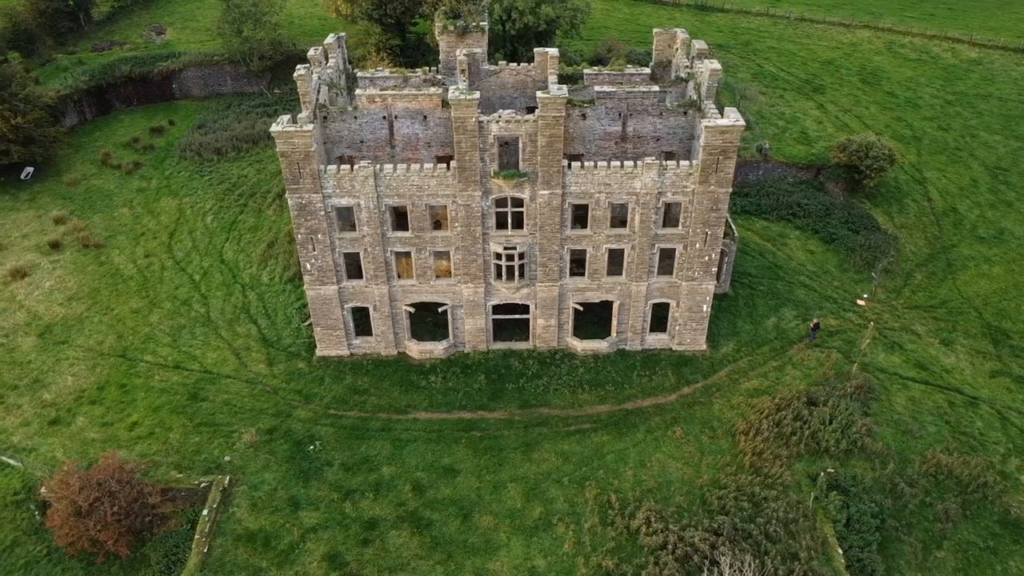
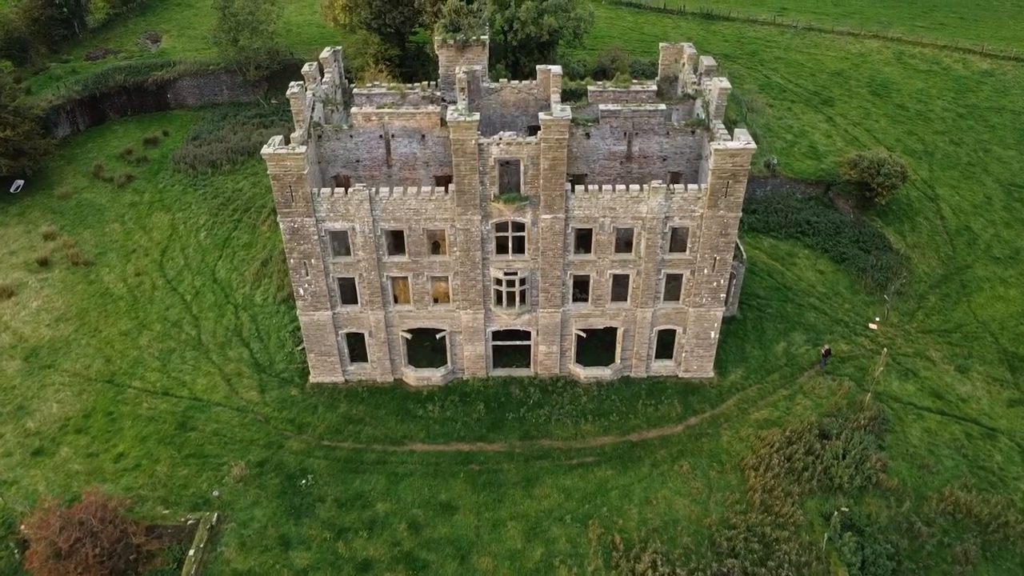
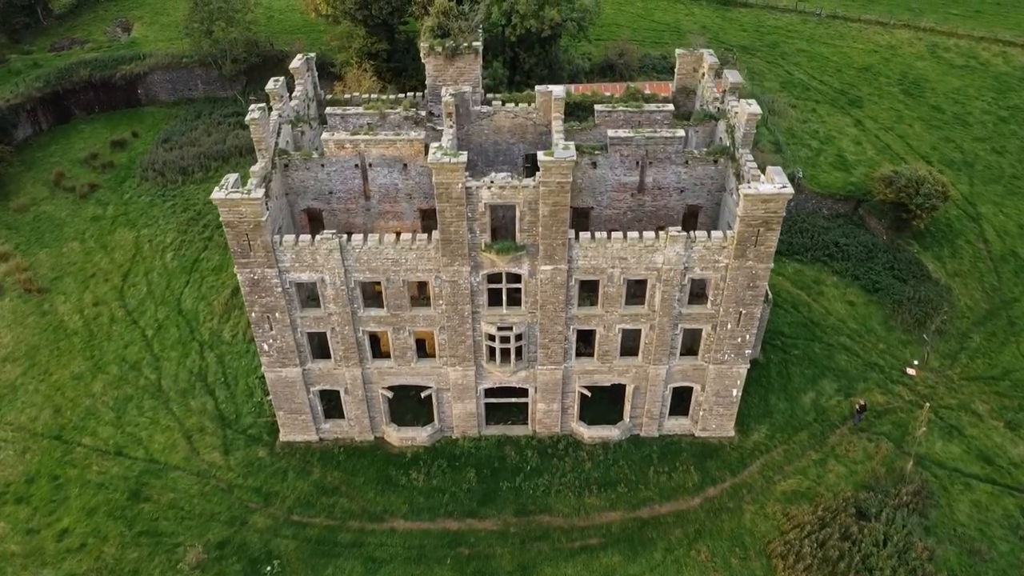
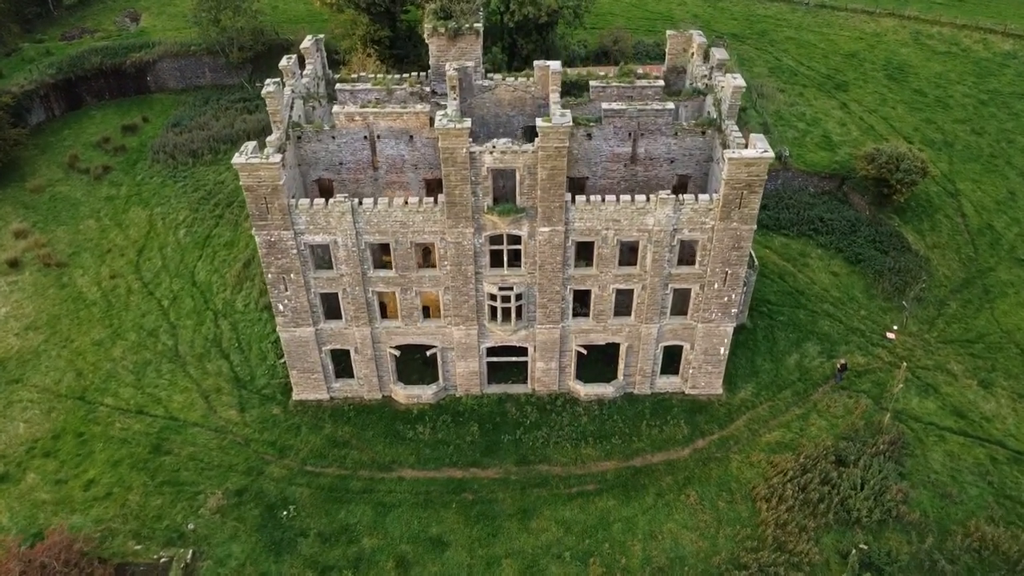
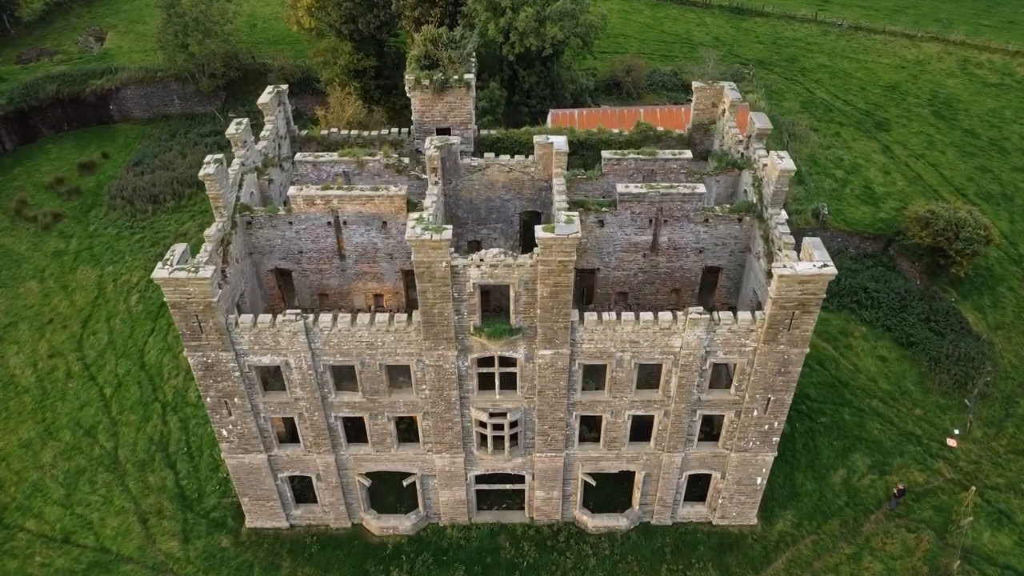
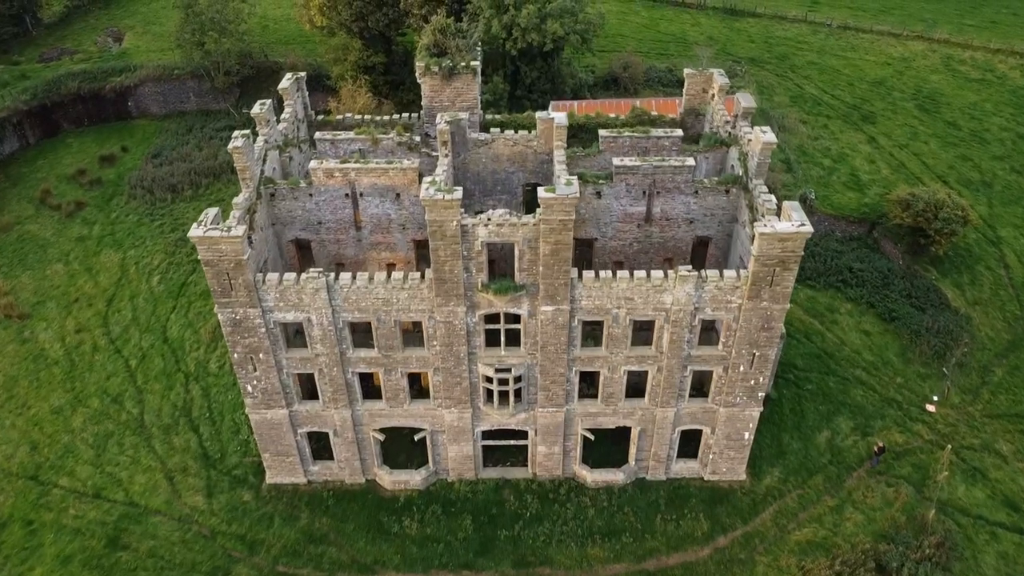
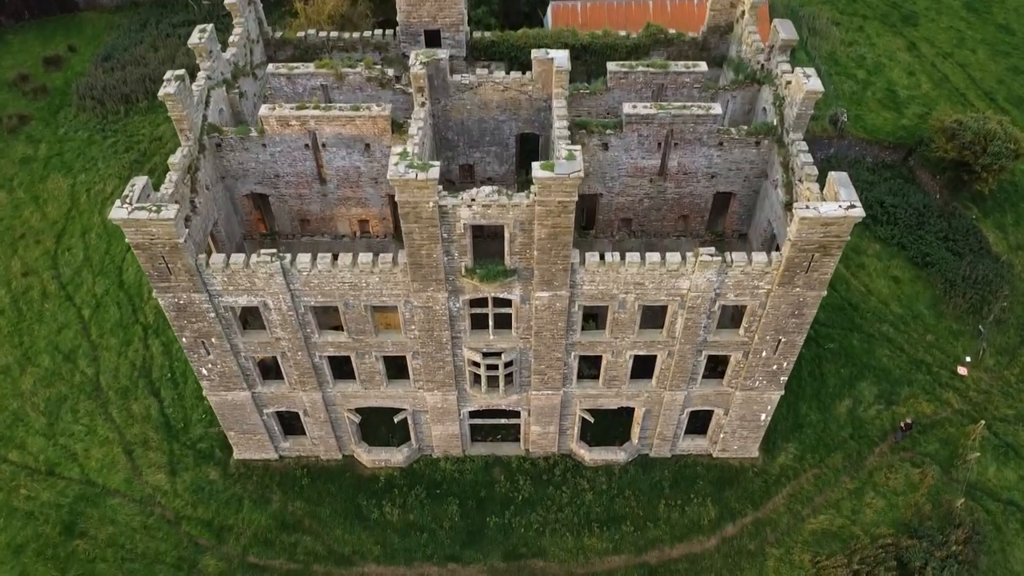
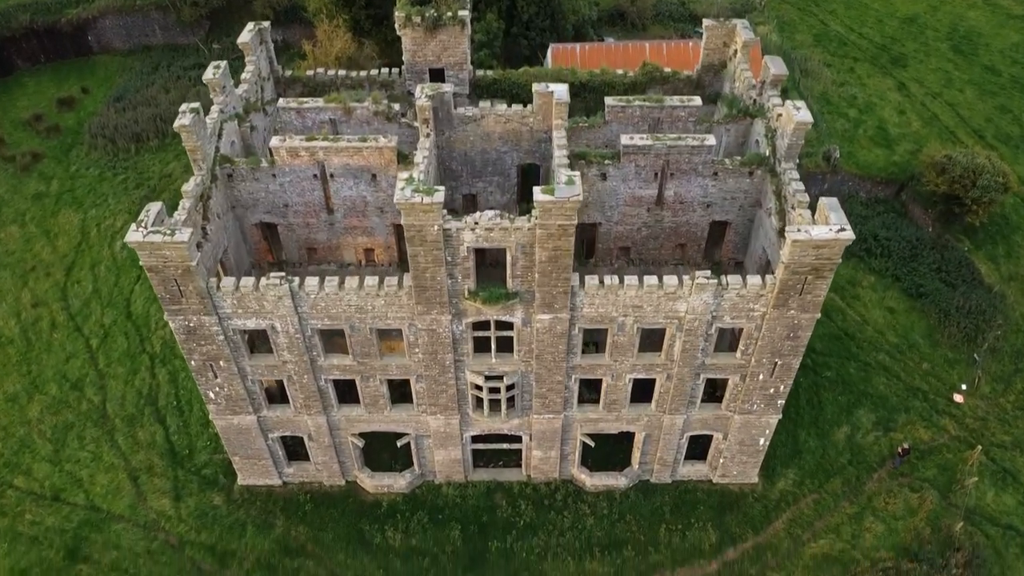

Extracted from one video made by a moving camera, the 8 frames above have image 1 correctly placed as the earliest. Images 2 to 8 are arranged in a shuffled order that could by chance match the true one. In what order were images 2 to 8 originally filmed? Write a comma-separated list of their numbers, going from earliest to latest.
2, 4, 3, 6, 5, 8, 7
